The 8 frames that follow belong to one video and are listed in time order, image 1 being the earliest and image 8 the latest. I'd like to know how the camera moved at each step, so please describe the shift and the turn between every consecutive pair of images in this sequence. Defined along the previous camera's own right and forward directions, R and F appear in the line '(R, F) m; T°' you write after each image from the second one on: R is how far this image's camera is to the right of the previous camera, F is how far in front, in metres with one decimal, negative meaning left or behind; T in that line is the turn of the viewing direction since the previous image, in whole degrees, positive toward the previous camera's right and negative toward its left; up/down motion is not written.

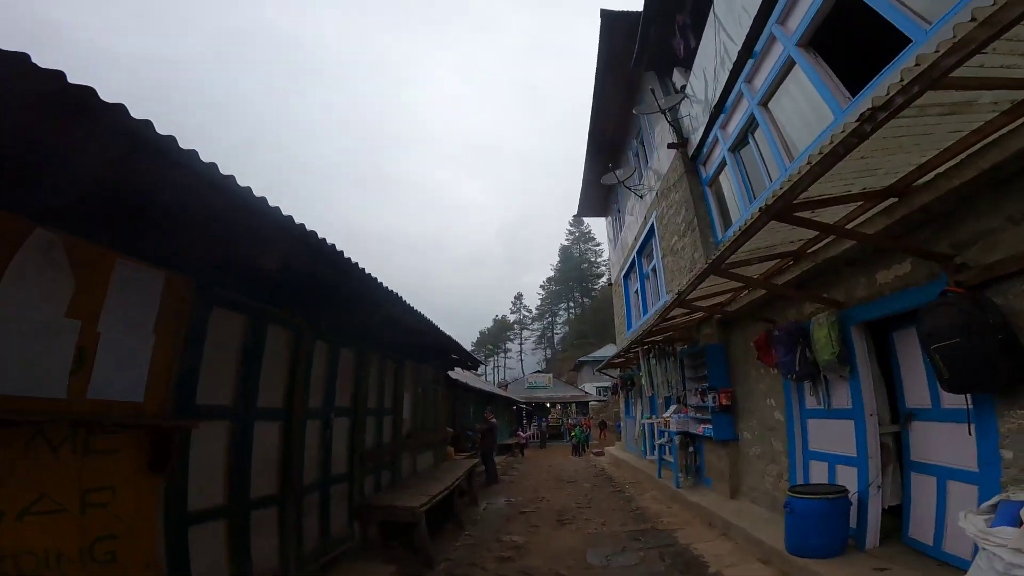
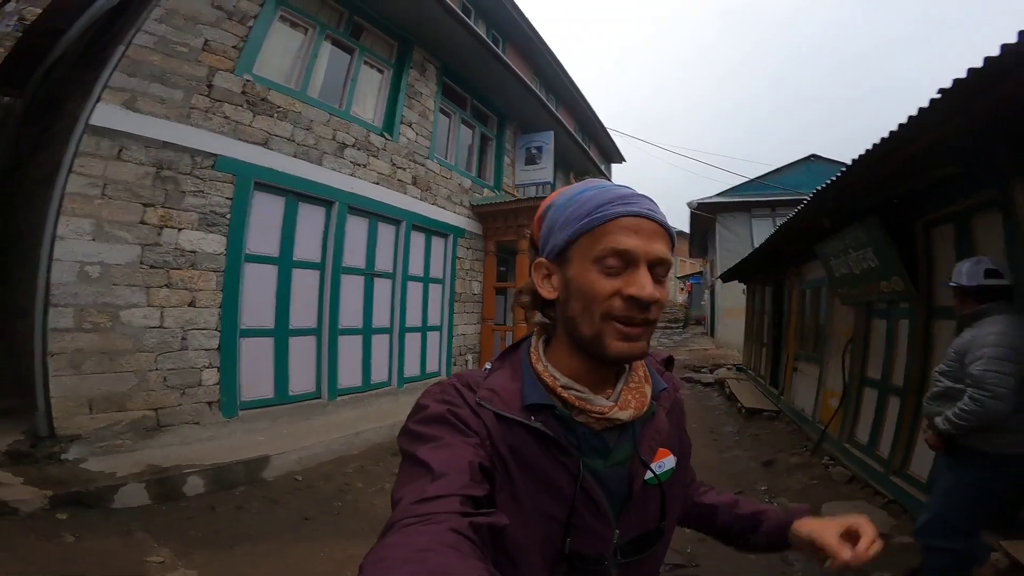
(+0.4, -0.7) m; -27°
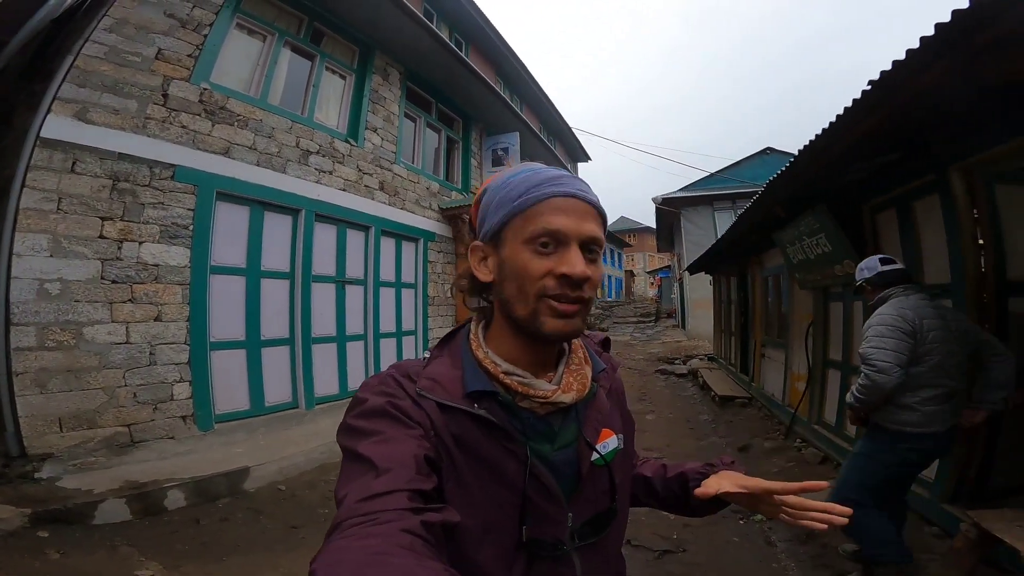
(0.0, -0.1) m; +3°
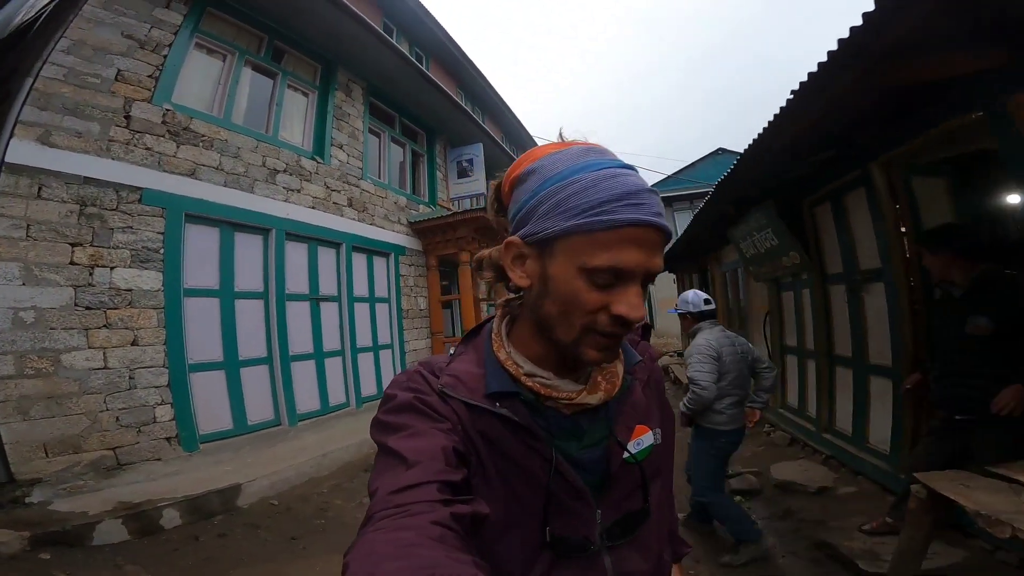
(-0.1, -0.2) m; +4°
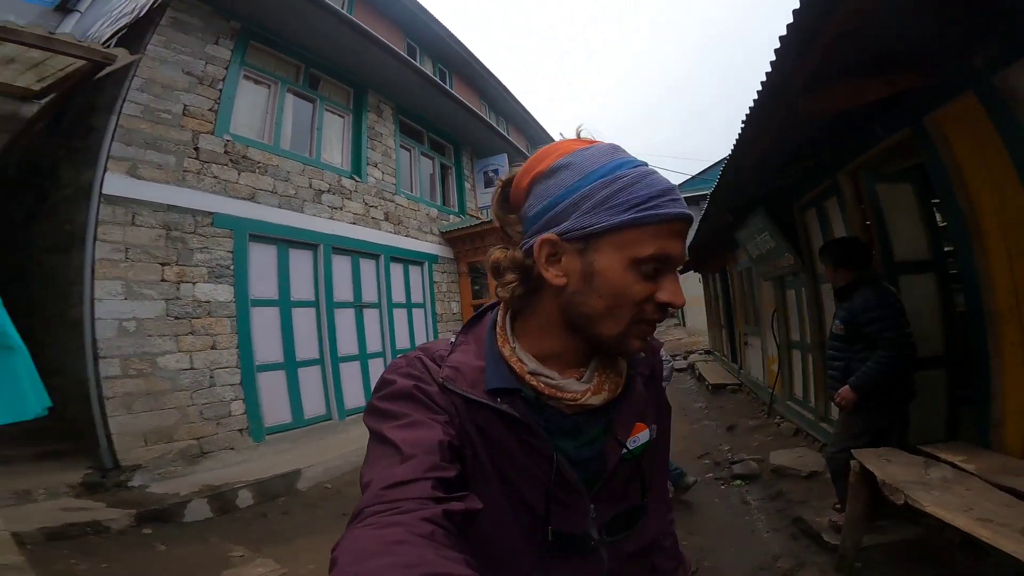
(+0.1, -0.5) m; -4°
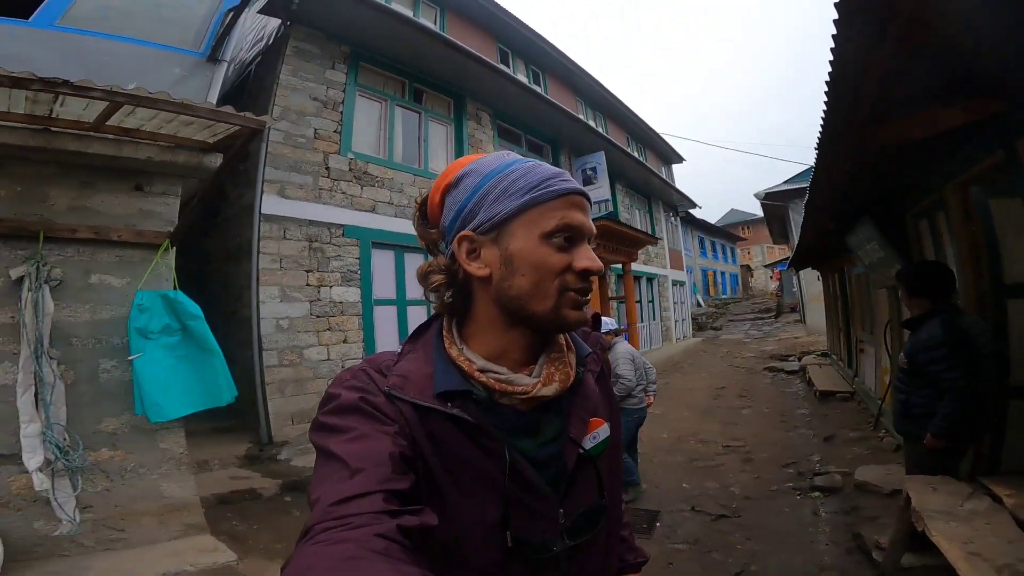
(+0.2, -0.4) m; -12°
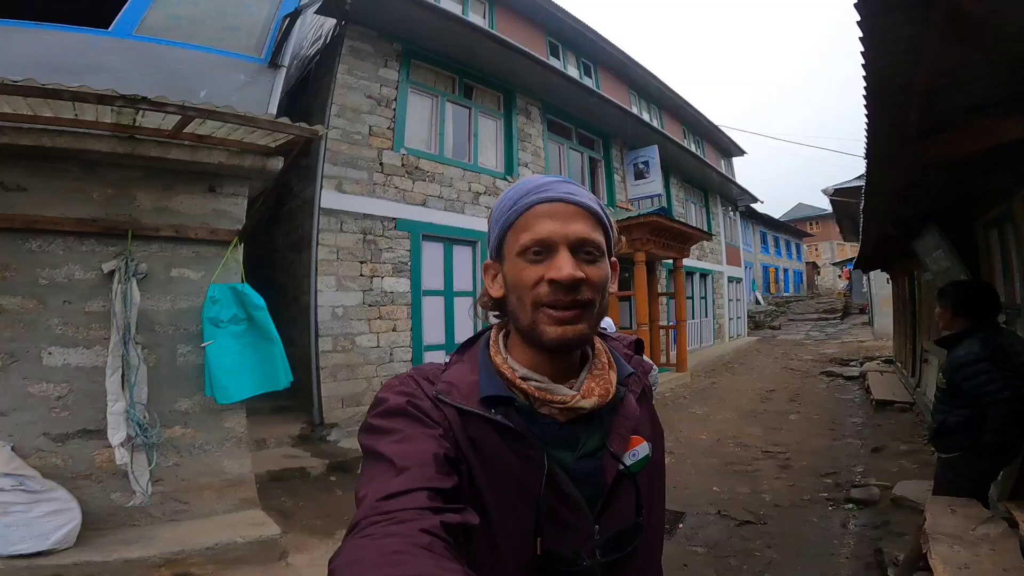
(+0.1, -0.1) m; -6°
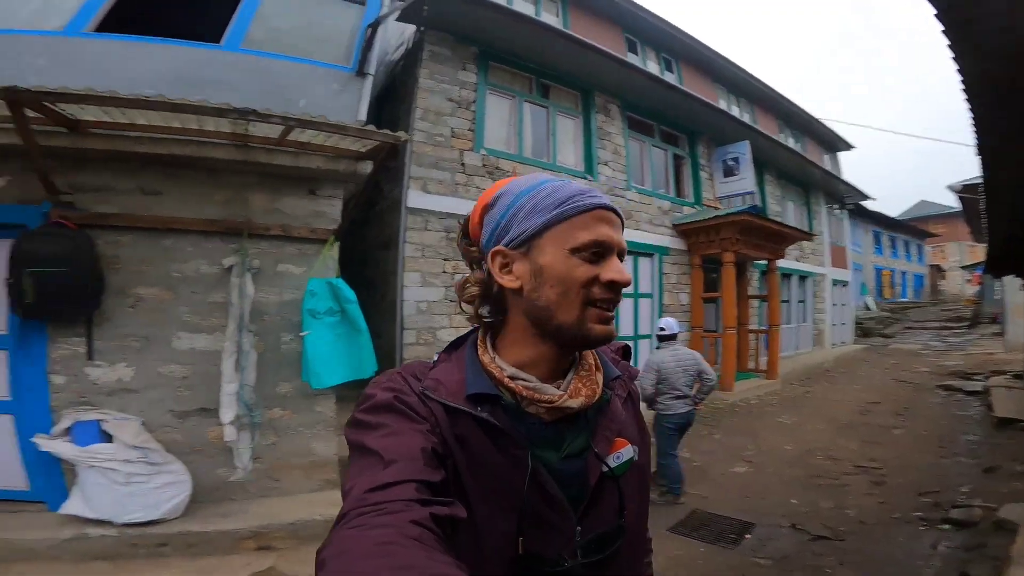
(+0.1, -0.1) m; -10°
